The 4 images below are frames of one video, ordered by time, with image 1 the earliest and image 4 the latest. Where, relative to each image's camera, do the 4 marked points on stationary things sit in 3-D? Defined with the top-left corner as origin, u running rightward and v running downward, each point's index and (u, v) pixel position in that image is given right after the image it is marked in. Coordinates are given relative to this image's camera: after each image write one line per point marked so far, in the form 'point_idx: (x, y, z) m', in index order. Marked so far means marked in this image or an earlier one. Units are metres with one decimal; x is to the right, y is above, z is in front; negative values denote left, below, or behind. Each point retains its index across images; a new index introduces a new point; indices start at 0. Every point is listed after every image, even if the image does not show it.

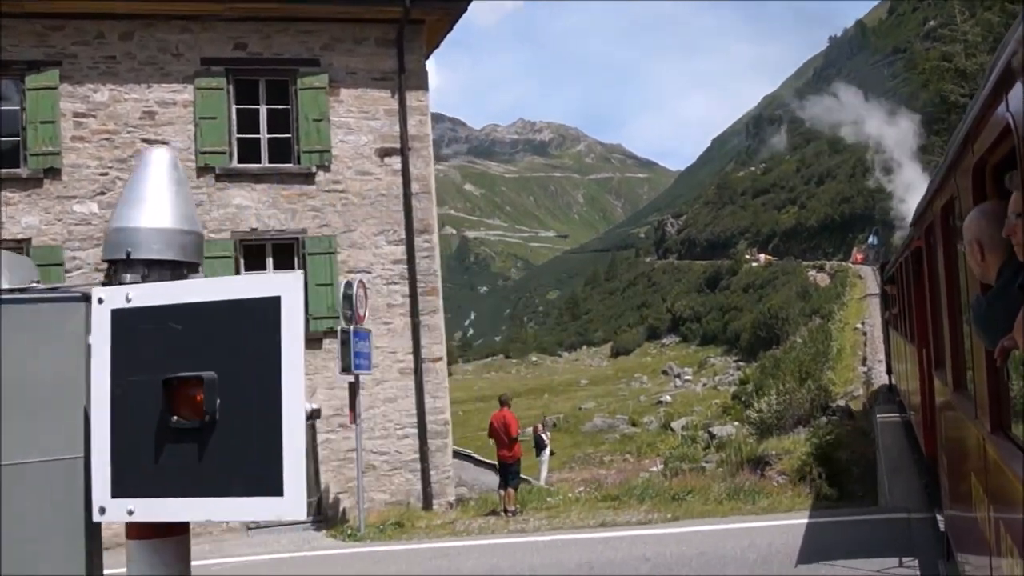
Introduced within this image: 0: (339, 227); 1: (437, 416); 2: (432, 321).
0: (-2.2, +0.8, +11.1) m
1: (-0.9, -1.6, +11.0) m
2: (-1.0, -0.4, +11.1) m
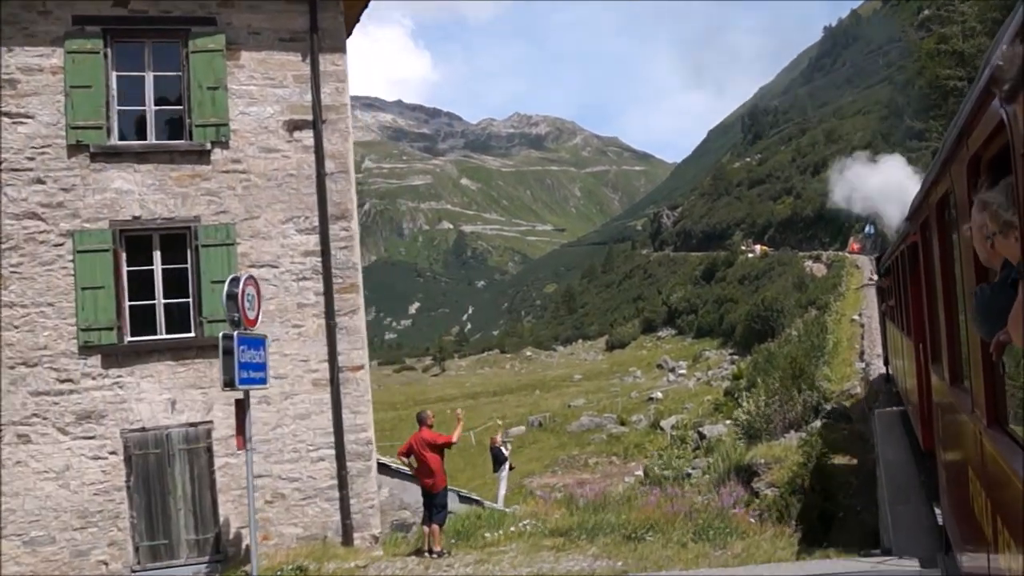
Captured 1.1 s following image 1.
0: (-2.9, +0.8, +9.4) m
1: (-1.7, -1.6, +9.4) m
2: (-1.7, -0.4, +9.4) m
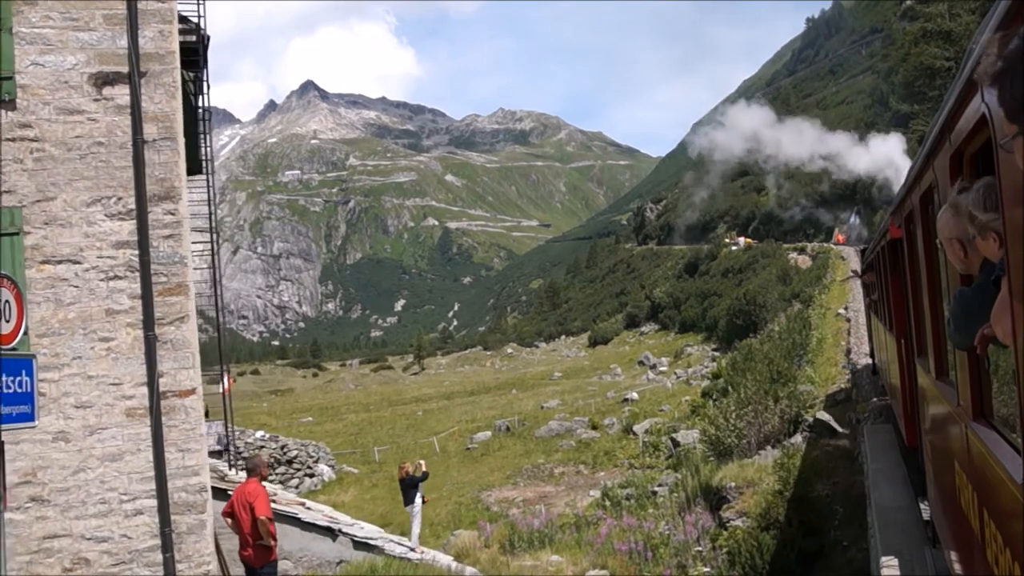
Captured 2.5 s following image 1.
0: (-4.0, +0.8, +7.2) m
1: (-2.7, -1.6, +7.2) m
2: (-2.8, -0.4, +7.3) m
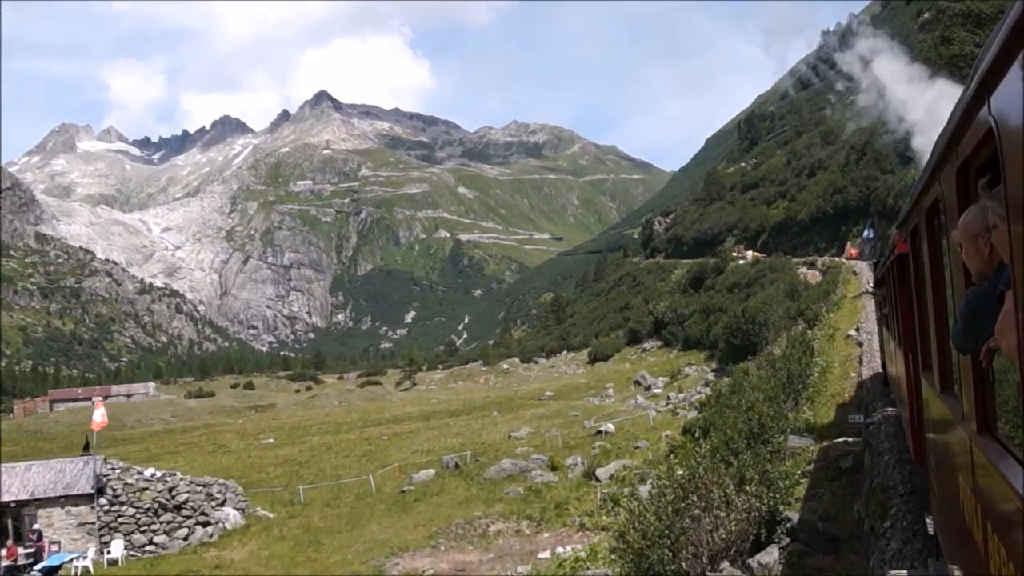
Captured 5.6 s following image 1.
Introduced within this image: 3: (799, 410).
0: (-6.1, +0.8, +2.0) m
1: (-4.8, -1.6, +2.0) m
2: (-4.8, -0.4, +2.1) m
3: (+5.7, -2.4, +17.4) m
